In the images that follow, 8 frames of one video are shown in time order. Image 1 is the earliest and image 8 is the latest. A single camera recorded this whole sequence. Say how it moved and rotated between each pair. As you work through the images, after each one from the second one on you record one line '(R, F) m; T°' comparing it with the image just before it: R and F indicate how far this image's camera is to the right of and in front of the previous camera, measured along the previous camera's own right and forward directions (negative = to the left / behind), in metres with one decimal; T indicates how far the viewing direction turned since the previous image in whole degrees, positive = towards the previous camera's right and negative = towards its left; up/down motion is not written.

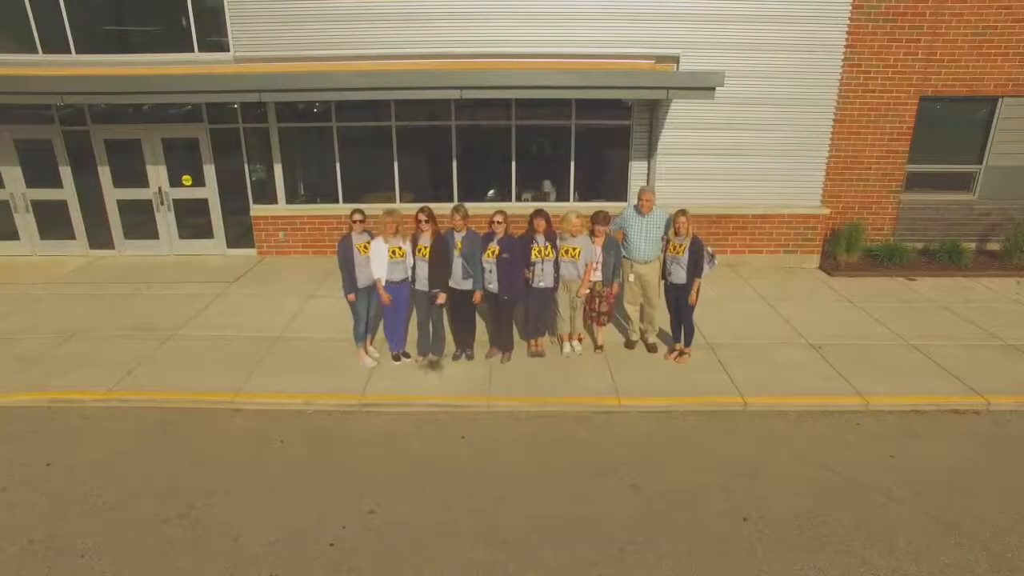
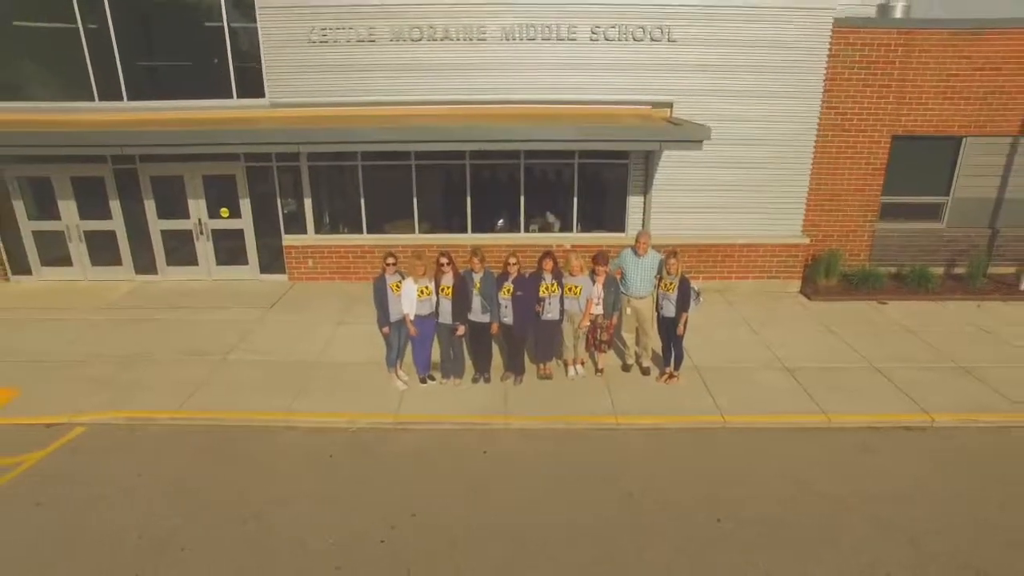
(-0.1, -0.9) m; 0°
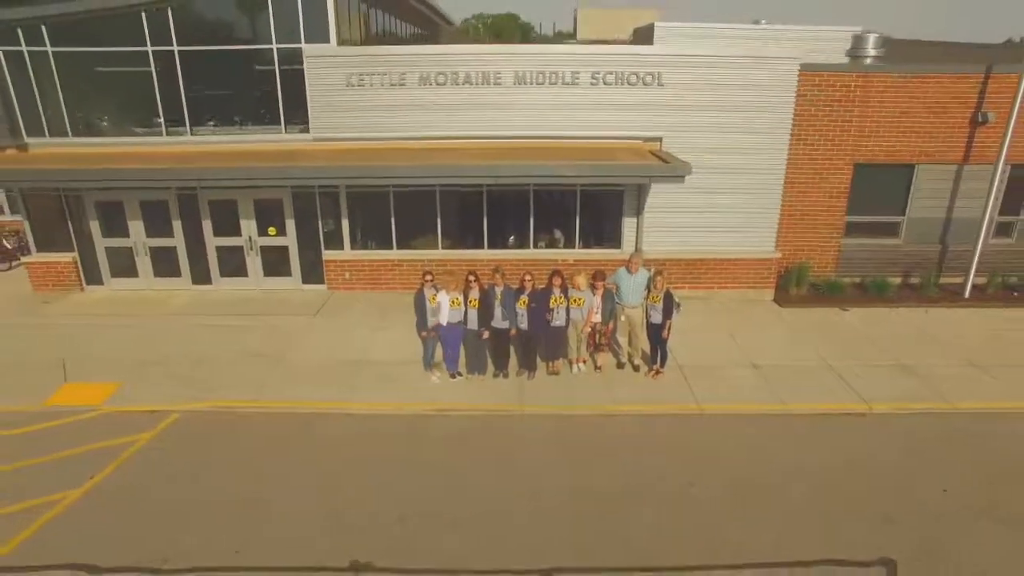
(-0.2, -1.5) m; 0°
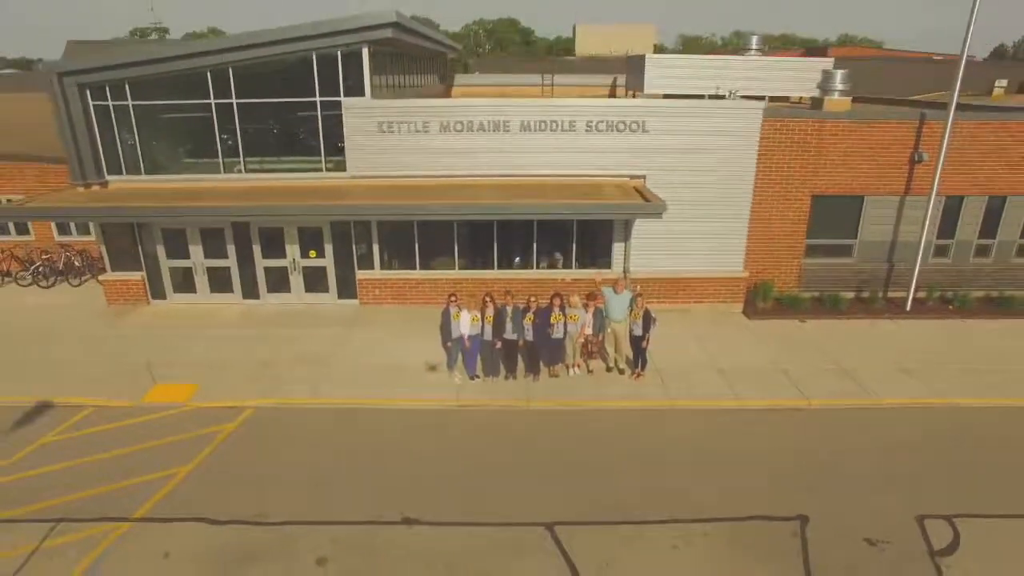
(-0.1, -1.9) m; 0°
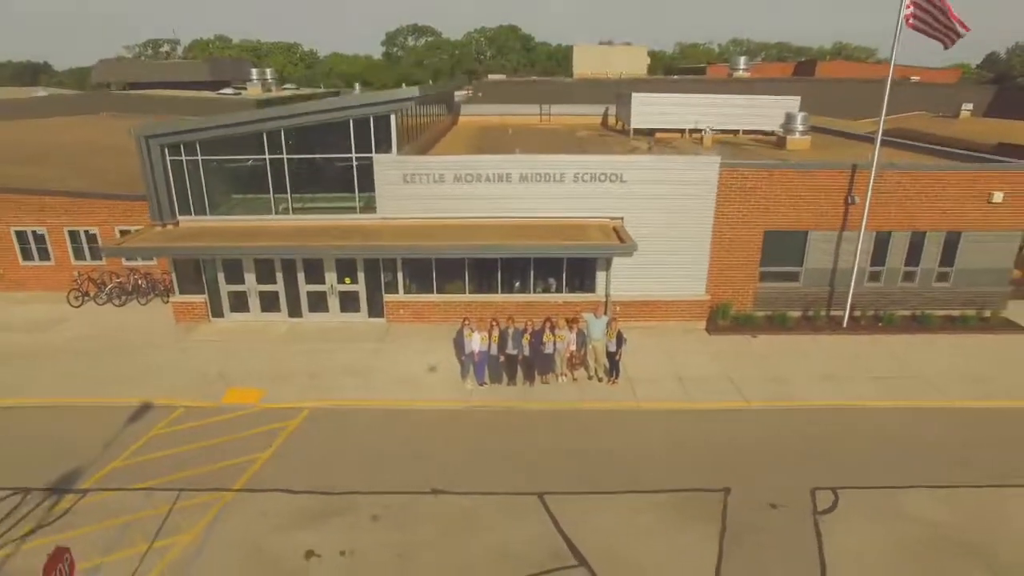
(0.0, -2.7) m; 0°
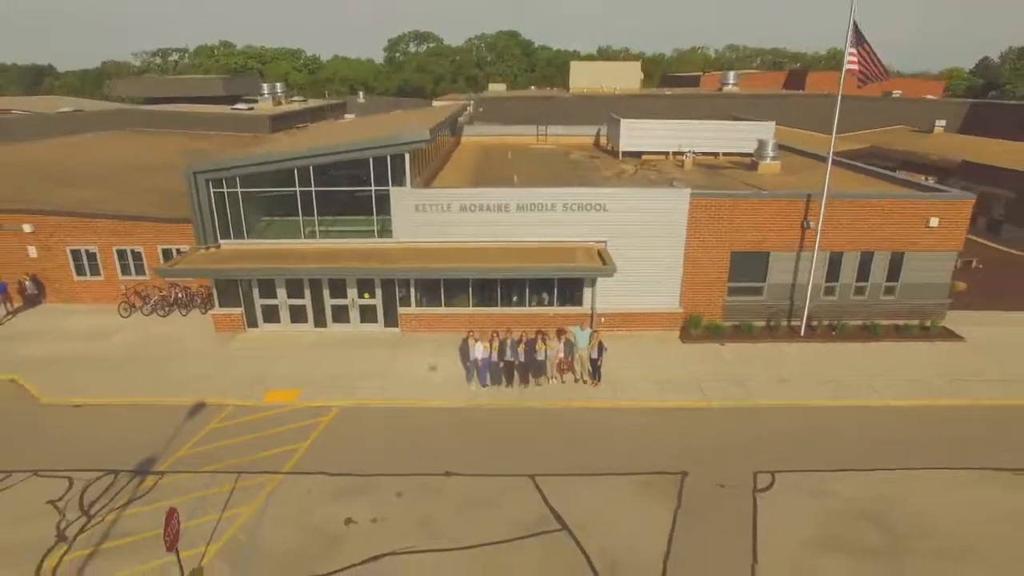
(+0.1, -2.4) m; 0°
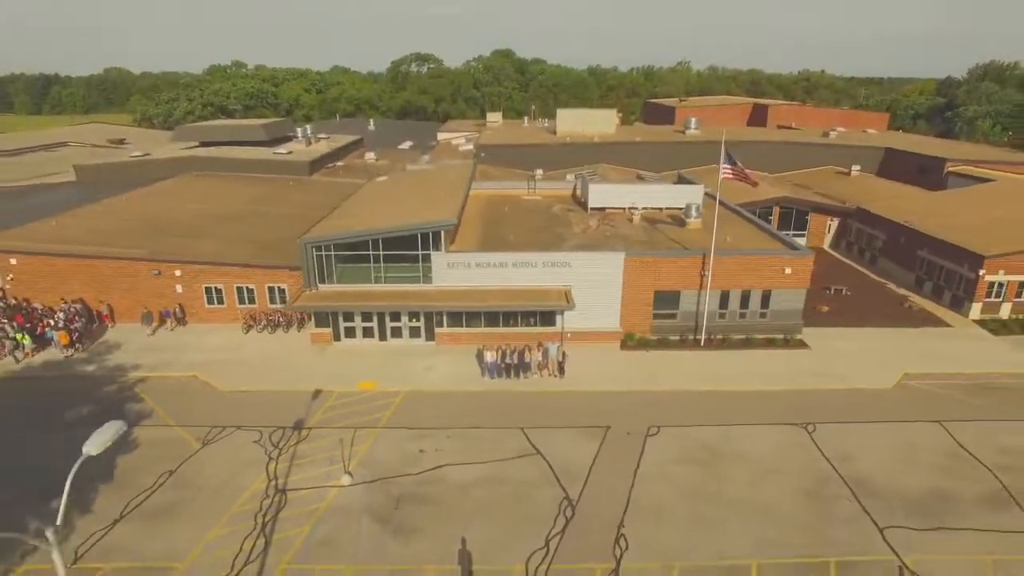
(-0.1, -9.5) m; 0°
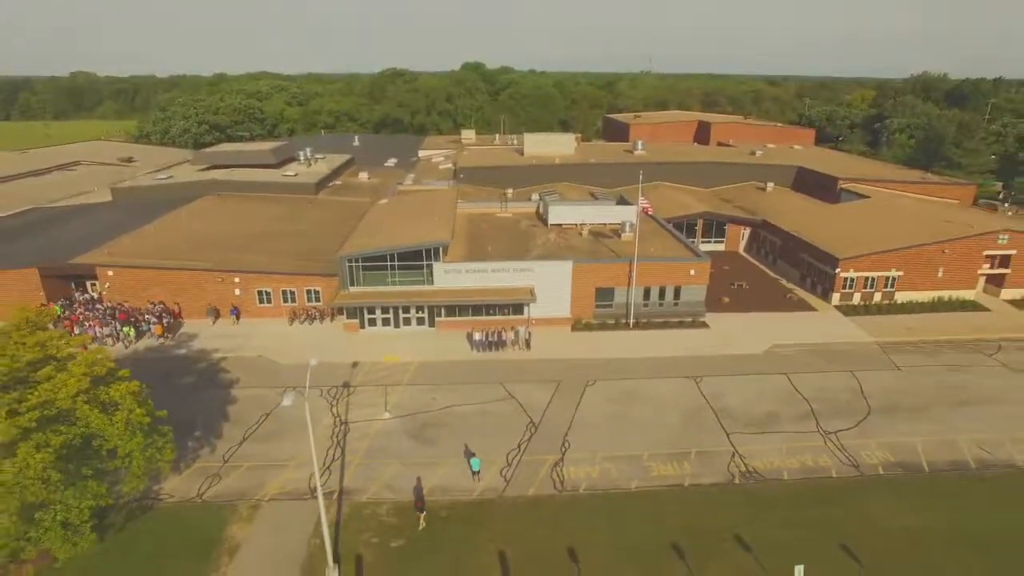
(-0.4, -10.0) m; +2°
